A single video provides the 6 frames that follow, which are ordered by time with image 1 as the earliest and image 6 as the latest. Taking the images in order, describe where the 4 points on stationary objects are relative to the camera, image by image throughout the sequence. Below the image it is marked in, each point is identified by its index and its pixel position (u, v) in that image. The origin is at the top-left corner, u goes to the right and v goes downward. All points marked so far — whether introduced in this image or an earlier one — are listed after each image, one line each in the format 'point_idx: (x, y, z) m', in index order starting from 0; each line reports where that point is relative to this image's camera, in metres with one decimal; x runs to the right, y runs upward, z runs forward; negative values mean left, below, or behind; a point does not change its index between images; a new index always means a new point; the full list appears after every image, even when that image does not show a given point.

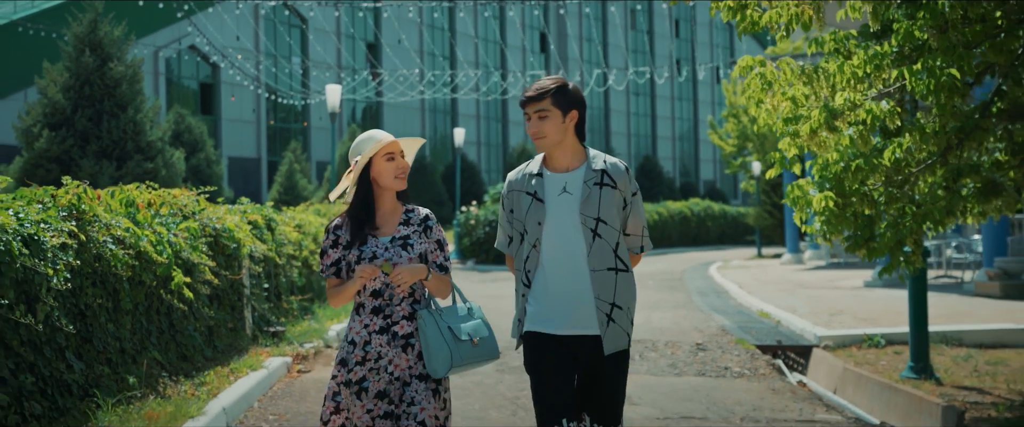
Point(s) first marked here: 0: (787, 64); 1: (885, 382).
0: (+2.0, +1.1, +7.9) m
1: (+3.0, -1.4, +8.8) m
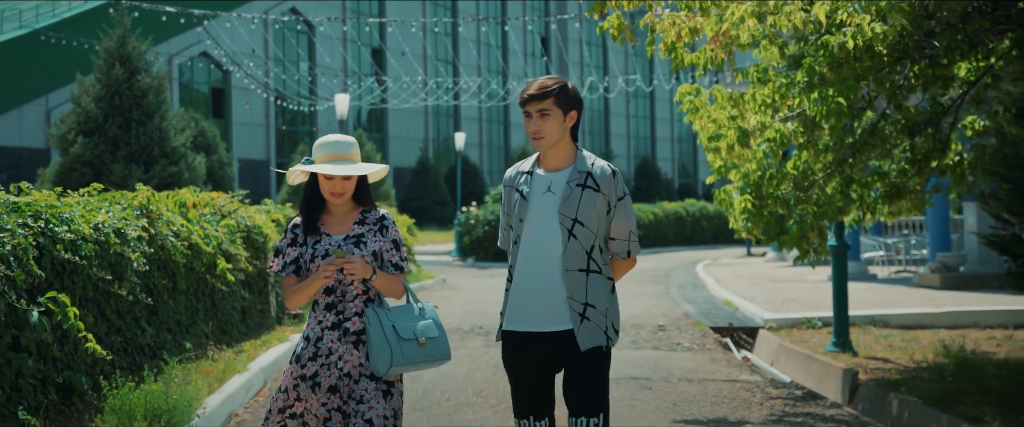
0: (+1.8, +1.1, +9.7) m
1: (+2.9, -1.4, +10.6) m
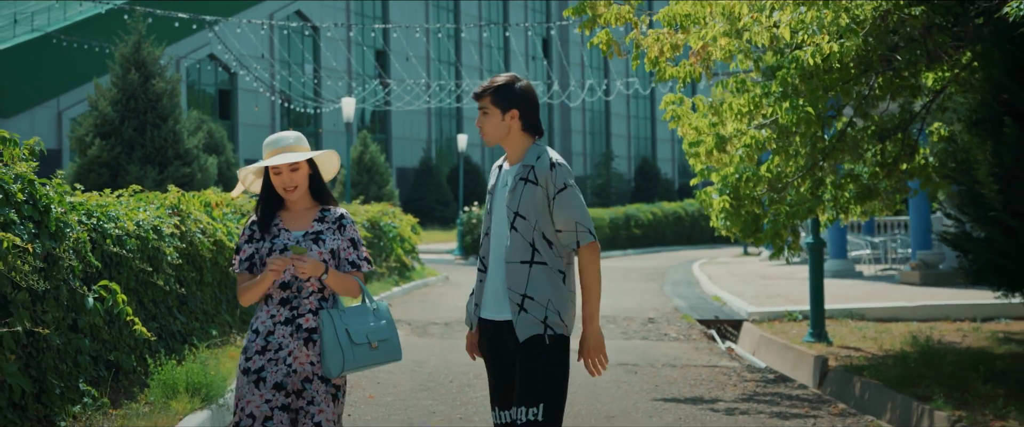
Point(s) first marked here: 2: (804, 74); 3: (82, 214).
0: (+1.8, +1.1, +10.6) m
1: (+2.8, -1.3, +11.4) m
2: (+2.5, +1.2, +9.3) m
3: (-2.8, 0.0, +7.1) m
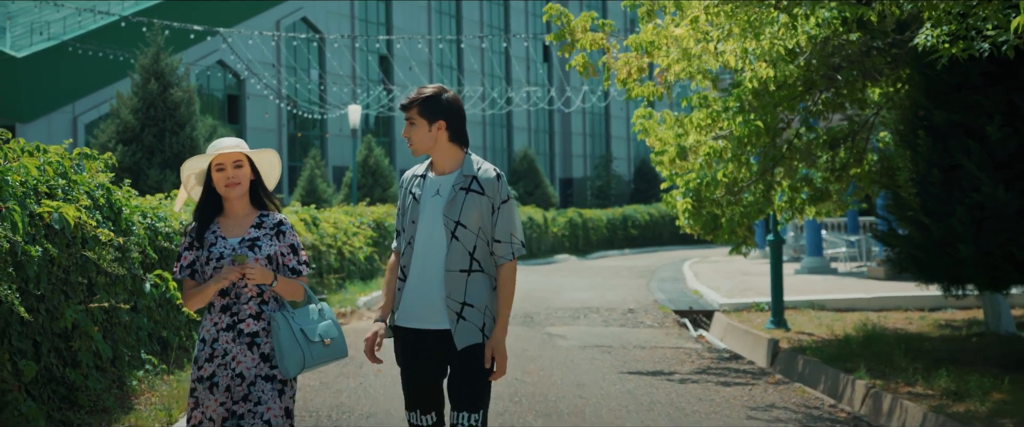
0: (+1.7, +1.1, +12.0) m
1: (+2.7, -1.3, +12.8) m
2: (+2.4, +1.2, +10.7) m
3: (-2.9, 0.0, +8.5) m
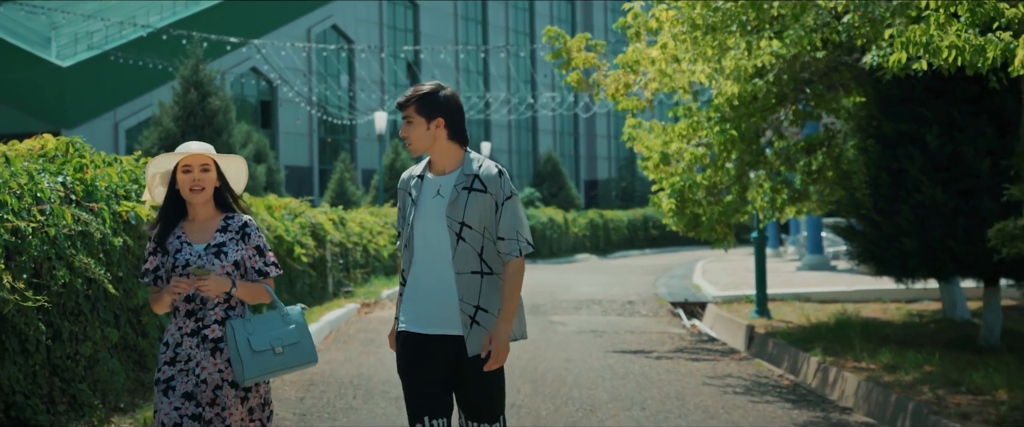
0: (+1.7, +1.1, +13.4) m
1: (+2.8, -1.3, +14.2) m
2: (+2.4, +1.2, +12.1) m
3: (-2.9, 0.0, +10.0) m
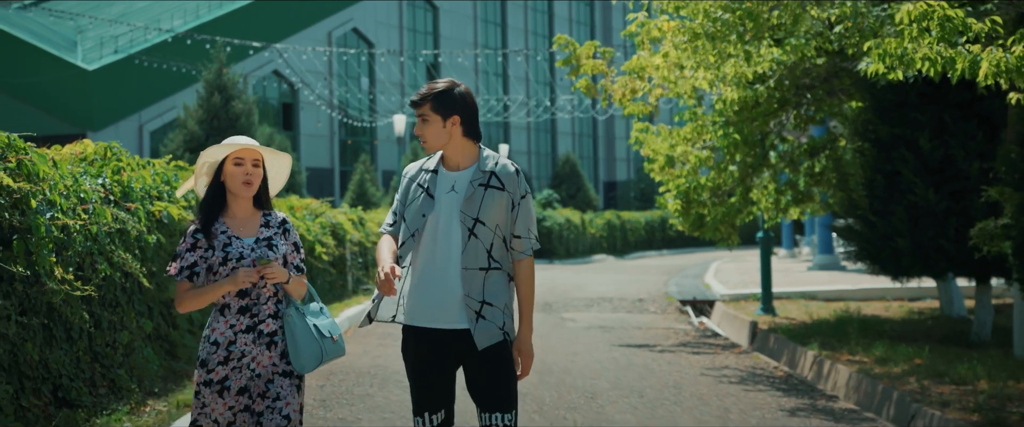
0: (+1.9, +1.1, +13.9) m
1: (+3.0, -1.3, +14.7) m
2: (+2.5, +1.2, +12.6) m
3: (-2.8, 0.0, +10.6) m
